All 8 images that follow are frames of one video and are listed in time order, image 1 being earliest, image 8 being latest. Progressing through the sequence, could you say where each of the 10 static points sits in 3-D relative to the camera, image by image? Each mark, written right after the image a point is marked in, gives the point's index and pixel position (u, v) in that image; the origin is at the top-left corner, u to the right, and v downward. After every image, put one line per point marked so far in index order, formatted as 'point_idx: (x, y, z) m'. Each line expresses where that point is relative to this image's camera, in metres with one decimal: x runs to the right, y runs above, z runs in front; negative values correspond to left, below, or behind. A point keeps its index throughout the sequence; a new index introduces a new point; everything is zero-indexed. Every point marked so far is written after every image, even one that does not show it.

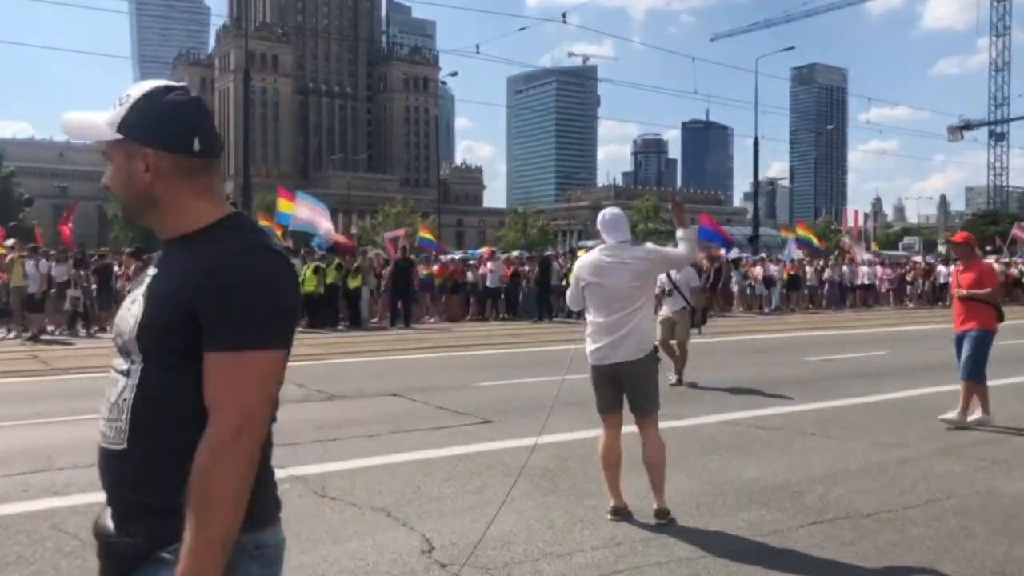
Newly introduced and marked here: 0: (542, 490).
0: (+0.2, -1.4, +6.9) m
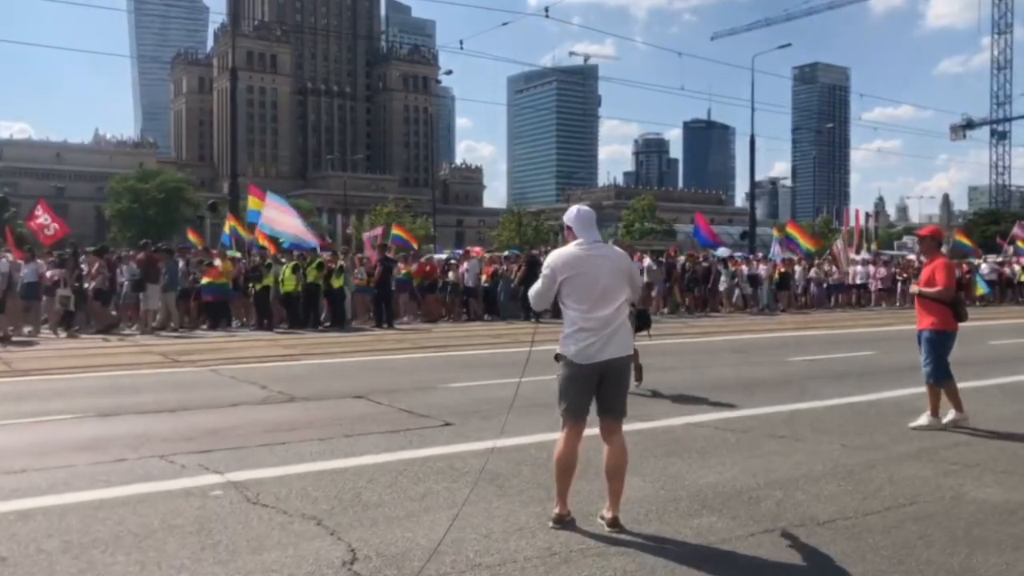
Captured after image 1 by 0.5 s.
0: (-0.2, -1.4, +6.7) m
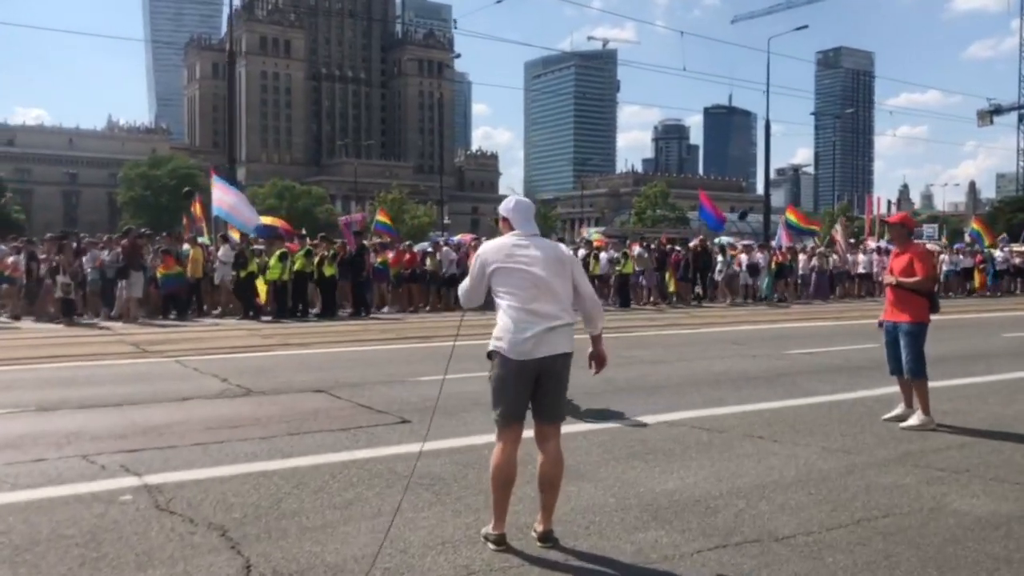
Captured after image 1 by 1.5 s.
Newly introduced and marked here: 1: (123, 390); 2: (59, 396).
0: (-0.6, -1.4, +6.2) m
1: (-3.9, -1.0, +9.4) m
2: (-4.3, -1.0, +8.9) m
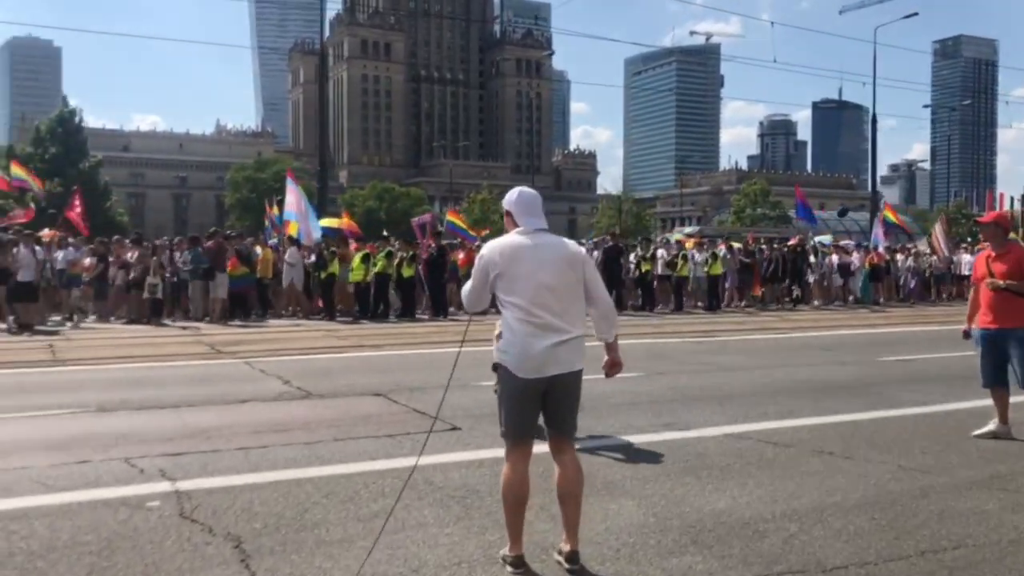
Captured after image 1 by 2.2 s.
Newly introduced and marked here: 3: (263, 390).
0: (-0.4, -1.4, +6.0) m
1: (-3.3, -1.0, +9.6) m
2: (-3.8, -1.0, +9.1) m
3: (-2.6, -1.1, +9.9) m
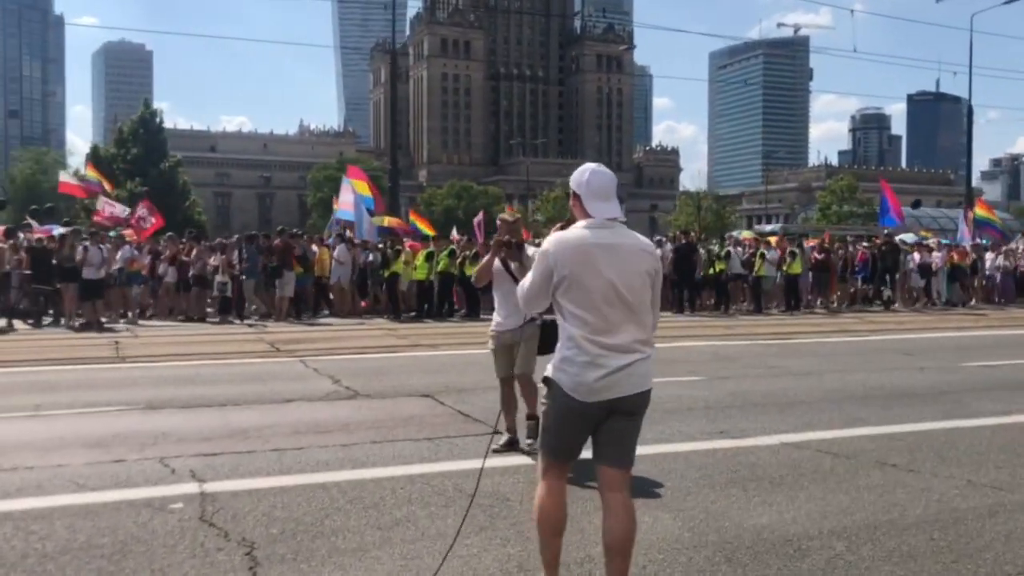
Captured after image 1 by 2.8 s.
0: (-0.3, -1.4, +5.7) m
1: (-2.8, -1.0, +9.6) m
2: (-3.3, -1.0, +9.1) m
3: (-2.1, -1.1, +9.9) m
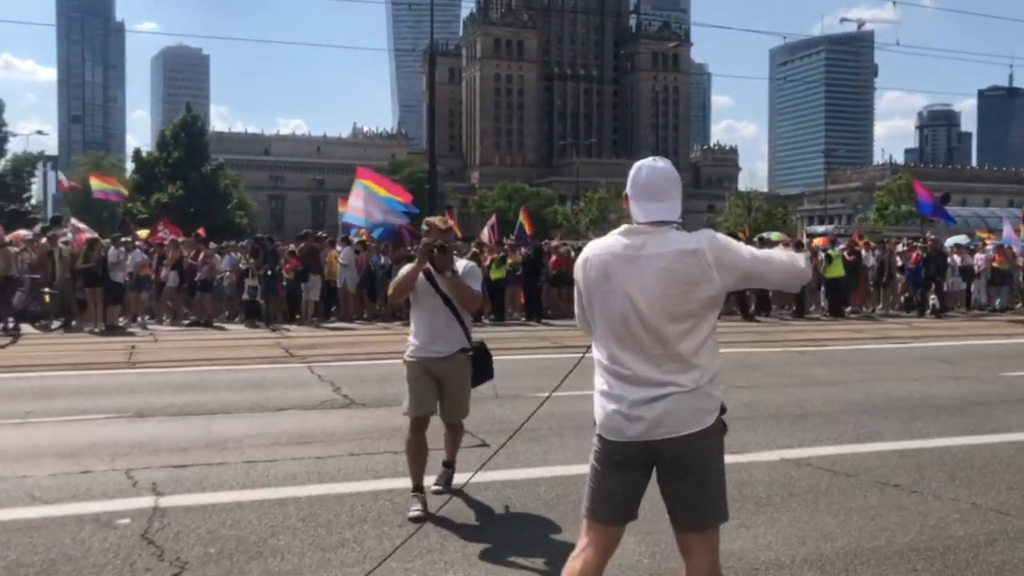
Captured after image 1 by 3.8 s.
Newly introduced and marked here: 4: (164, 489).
0: (-0.5, -1.5, +5.5) m
1: (-2.8, -1.1, +9.5) m
2: (-3.3, -1.1, +9.1) m
3: (-2.1, -1.1, +9.7) m
4: (-2.3, -1.3, +6.3) m
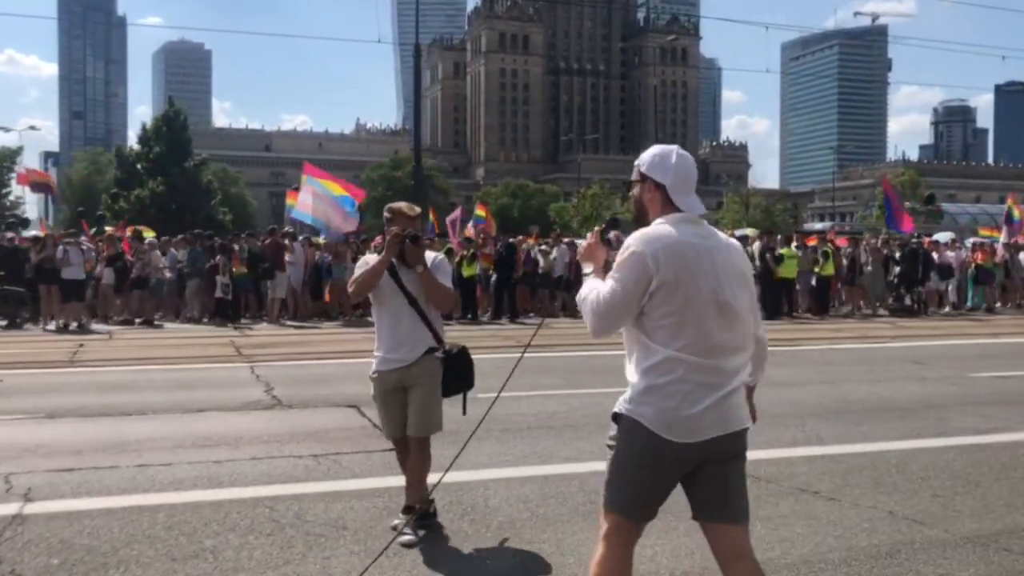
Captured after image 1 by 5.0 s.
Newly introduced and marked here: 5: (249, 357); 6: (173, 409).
0: (-1.3, -1.5, +5.2) m
1: (-3.5, -1.1, +9.3) m
2: (-4.0, -1.1, +8.9) m
3: (-2.7, -1.1, +9.5) m
4: (-3.1, -1.3, +6.1) m
5: (-3.4, -0.9, +12.1) m
6: (-3.1, -1.1, +8.7) m
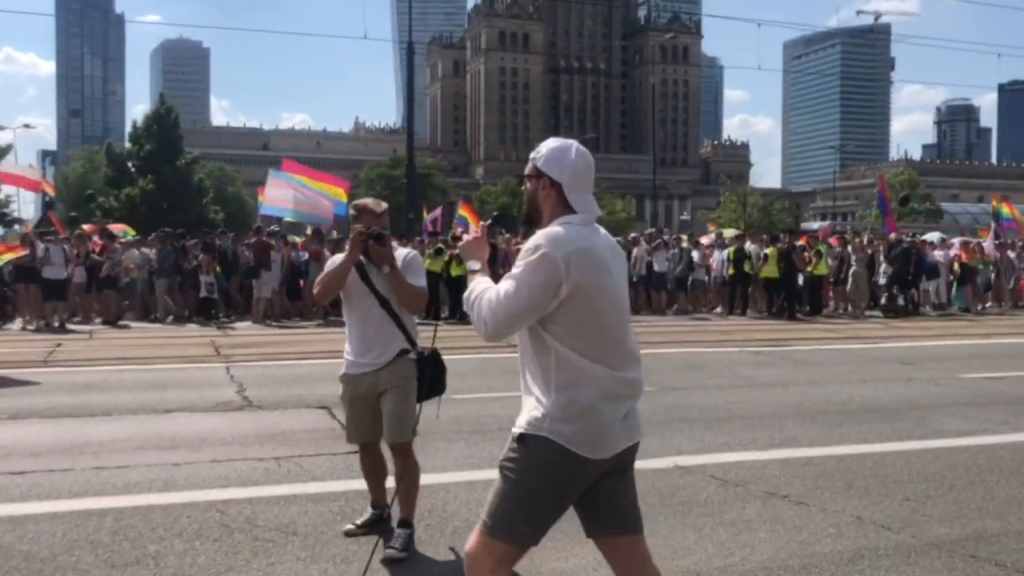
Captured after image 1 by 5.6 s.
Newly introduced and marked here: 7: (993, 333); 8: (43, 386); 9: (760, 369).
0: (-1.5, -1.5, +5.1) m
1: (-3.8, -1.1, +9.1) m
2: (-4.3, -1.1, +8.7) m
3: (-3.0, -1.1, +9.4) m
4: (-3.3, -1.3, +6.0) m
5: (-3.6, -0.9, +11.9) m
6: (-3.4, -1.1, +8.6) m
7: (+8.5, -0.8, +16.4) m
8: (-4.7, -1.0, +9.5) m
9: (+3.2, -1.1, +12.3) m
